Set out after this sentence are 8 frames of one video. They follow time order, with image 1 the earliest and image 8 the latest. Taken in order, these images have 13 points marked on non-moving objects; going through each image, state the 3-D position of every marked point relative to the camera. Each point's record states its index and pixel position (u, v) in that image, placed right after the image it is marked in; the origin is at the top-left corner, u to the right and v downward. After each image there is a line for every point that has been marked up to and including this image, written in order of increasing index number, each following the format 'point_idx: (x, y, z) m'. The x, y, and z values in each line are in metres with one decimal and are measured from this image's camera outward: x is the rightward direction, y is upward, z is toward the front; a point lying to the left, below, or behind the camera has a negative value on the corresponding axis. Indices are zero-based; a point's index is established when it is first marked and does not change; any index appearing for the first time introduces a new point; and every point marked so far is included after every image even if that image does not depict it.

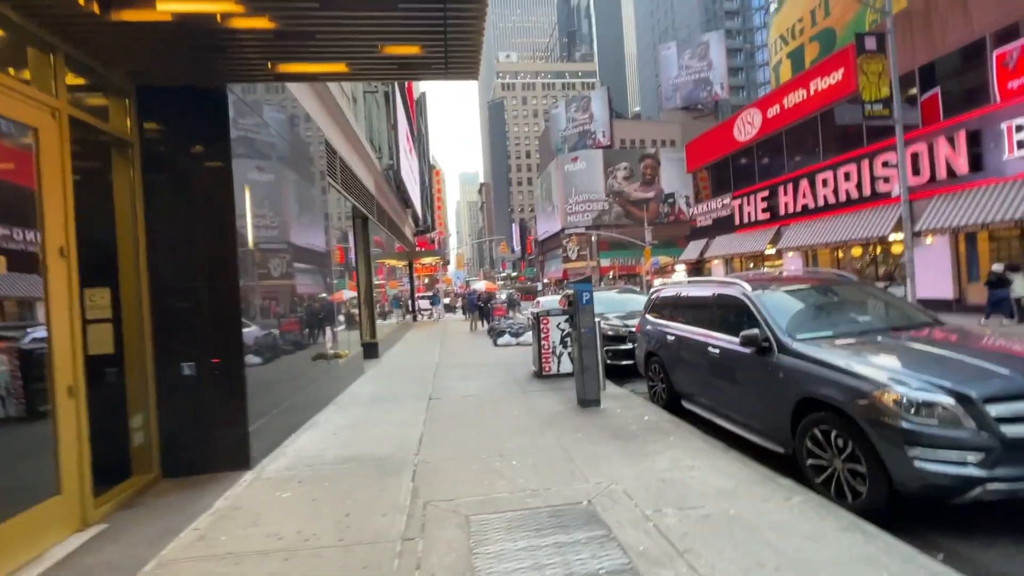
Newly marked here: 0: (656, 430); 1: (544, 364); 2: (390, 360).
0: (+2.0, -1.9, +6.5) m
1: (+0.7, -1.7, +10.6) m
2: (-3.7, -2.2, +14.6) m
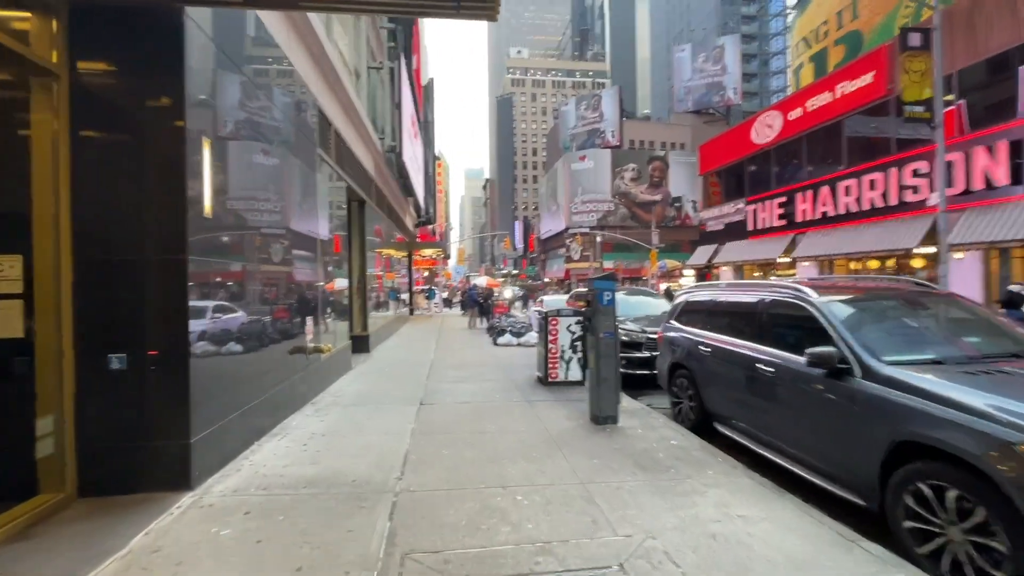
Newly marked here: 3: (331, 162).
0: (+2.0, -2.0, +5.4) m
1: (+0.8, -1.6, +9.5) m
2: (-3.7, -1.9, +13.5) m
3: (-4.3, +3.0, +11.4) m
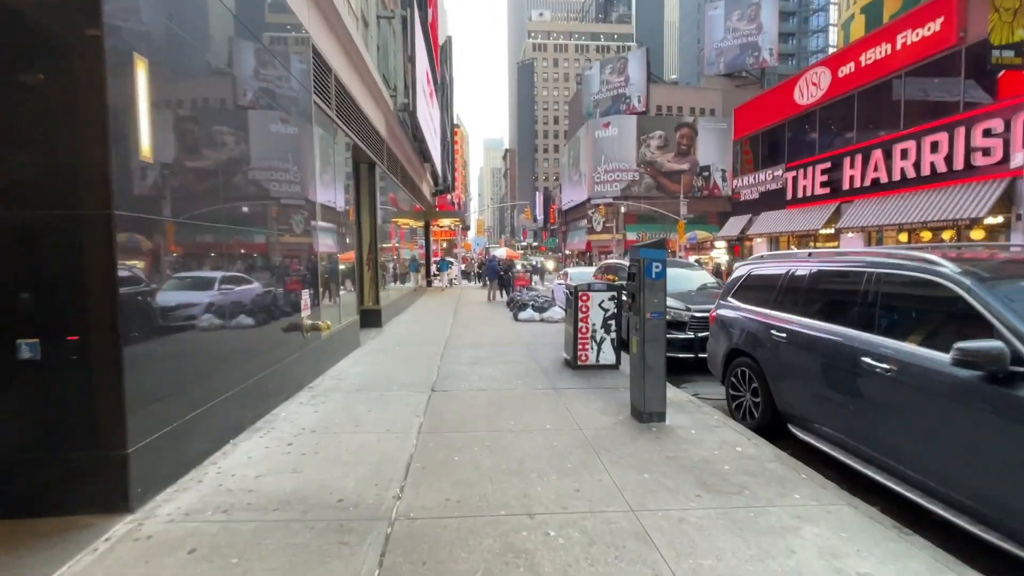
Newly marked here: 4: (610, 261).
0: (+2.3, -1.7, +4.2) m
1: (+1.2, -1.1, +8.3) m
2: (-3.1, -1.1, +12.6) m
3: (-3.7, +3.6, +10.2) m
4: (+2.7, +0.8, +13.8) m
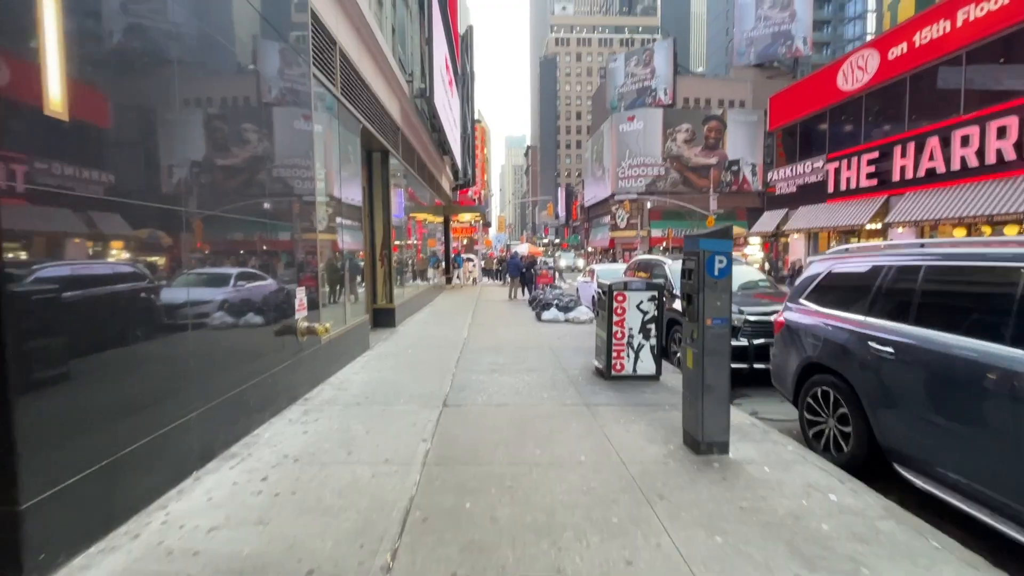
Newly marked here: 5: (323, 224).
0: (+2.4, -1.7, +3.1) m
1: (+1.6, -1.1, +7.2) m
2: (-2.5, -1.1, +11.7) m
3: (-3.3, +3.7, +9.3) m
4: (+3.3, +0.8, +12.6) m
5: (-3.2, +1.1, +8.4) m
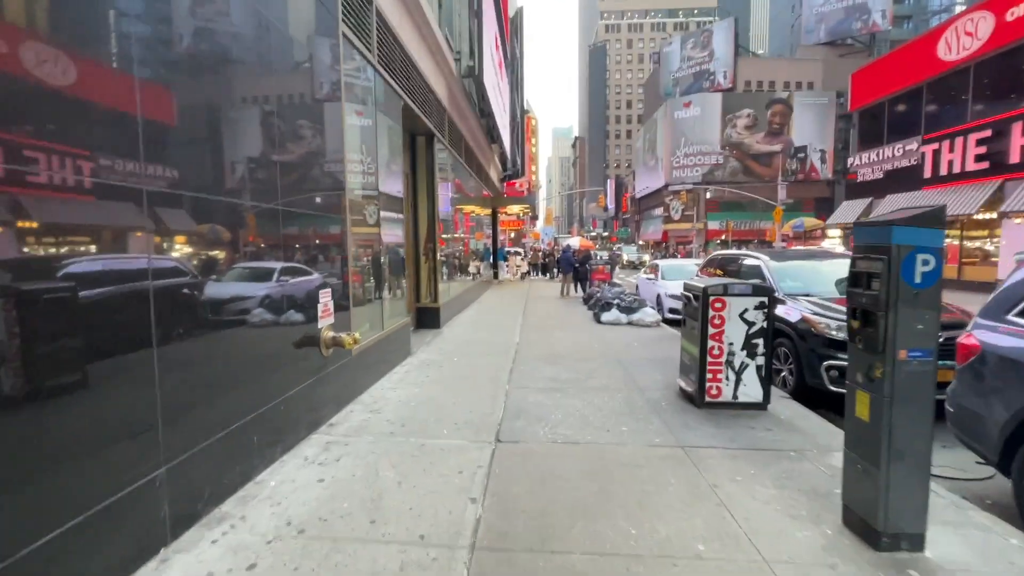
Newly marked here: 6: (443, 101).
0: (+2.9, -1.8, +1.6) m
1: (+2.4, -1.1, +5.8) m
2: (-1.3, -1.0, +10.5) m
3: (-2.2, +3.7, +8.1) m
4: (+4.6, +0.8, +10.9) m
5: (-2.3, +1.1, +7.3) m
6: (-1.8, +4.9, +12.5) m
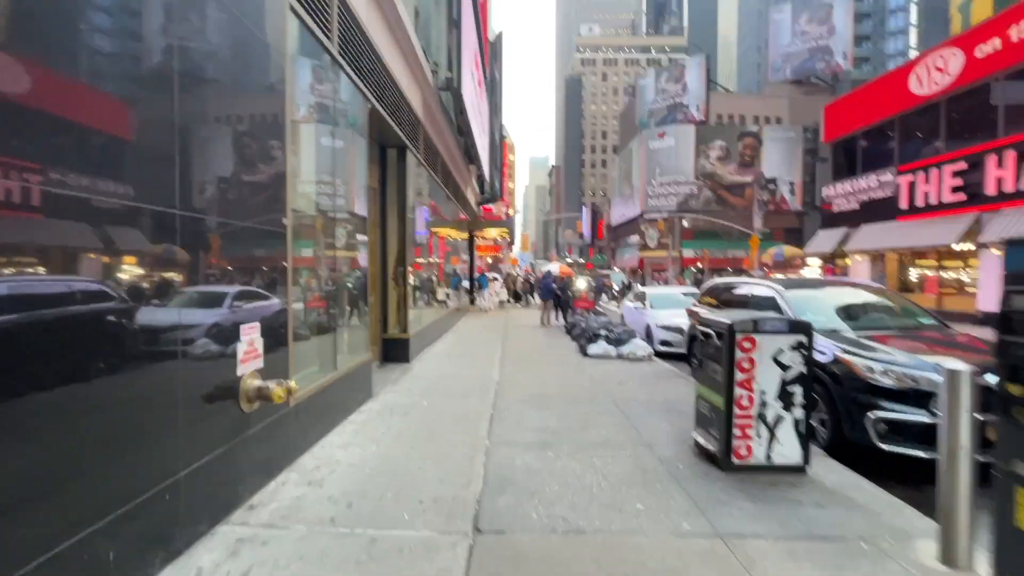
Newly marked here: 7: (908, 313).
0: (+2.9, -1.9, +0.5) m
1: (+2.2, -1.5, +4.7) m
2: (-1.7, -1.6, +9.3) m
3: (-2.5, +3.2, +7.1) m
4: (+4.2, +0.2, +10.0) m
5: (-2.5, +0.7, +6.1) m
6: (-2.3, +4.2, +11.5) m
7: (+5.8, -0.4, +7.0) m
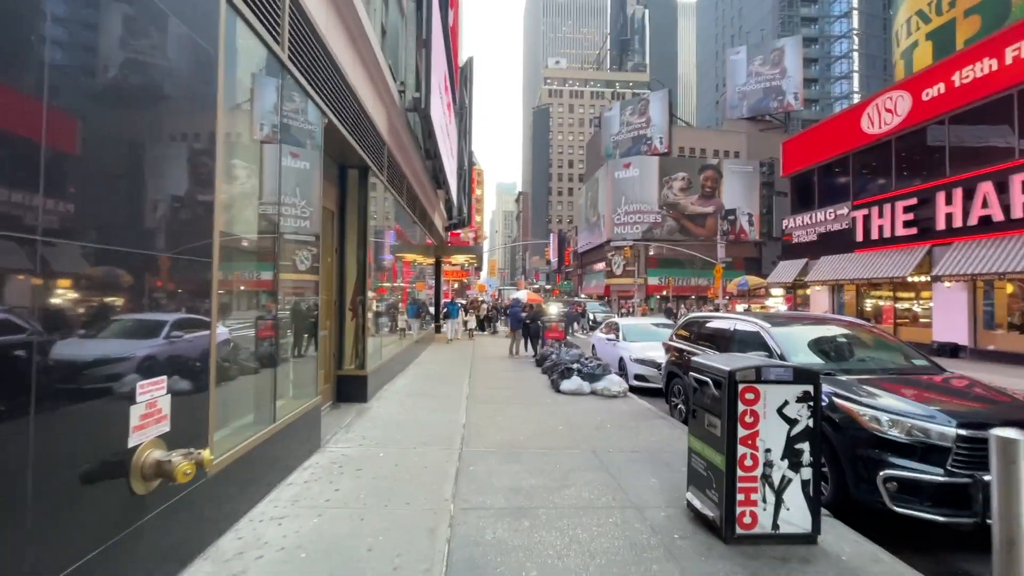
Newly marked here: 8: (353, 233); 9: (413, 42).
0: (+2.9, -2.1, -0.1) m
1: (+1.9, -1.9, +4.1) m
2: (-2.3, -2.2, +8.4) m
3: (-2.8, +2.8, +6.4) m
4: (+3.6, -0.5, +9.6) m
5: (-2.8, +0.3, +5.3) m
6: (-3.0, +3.5, +10.9) m
7: (+5.4, -0.9, +6.7) m
8: (-3.3, +1.2, +9.8) m
9: (-2.8, +6.9, +13.7) m
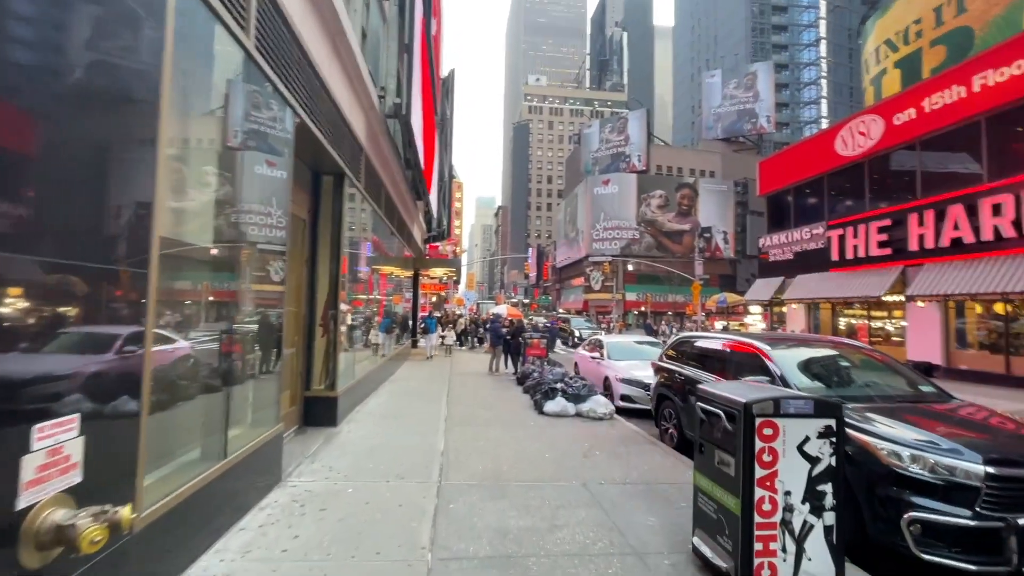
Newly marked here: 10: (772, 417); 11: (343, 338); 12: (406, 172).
0: (+3.0, -2.2, -0.5) m
1: (+1.9, -2.0, +3.6) m
2: (-2.5, -2.4, +7.7) m
3: (-3.0, +2.6, +5.8) m
4: (+3.3, -0.9, +9.3) m
5: (-2.9, +0.1, +4.7) m
6: (-3.3, +3.2, +10.3) m
7: (+5.2, -1.2, +6.4) m
8: (-3.6, +0.9, +9.1) m
9: (-3.2, +6.5, +13.2) m
10: (+2.0, -1.0, +3.7) m
11: (-3.3, -1.0, +9.4) m
12: (-3.6, +4.1, +17.0) m
